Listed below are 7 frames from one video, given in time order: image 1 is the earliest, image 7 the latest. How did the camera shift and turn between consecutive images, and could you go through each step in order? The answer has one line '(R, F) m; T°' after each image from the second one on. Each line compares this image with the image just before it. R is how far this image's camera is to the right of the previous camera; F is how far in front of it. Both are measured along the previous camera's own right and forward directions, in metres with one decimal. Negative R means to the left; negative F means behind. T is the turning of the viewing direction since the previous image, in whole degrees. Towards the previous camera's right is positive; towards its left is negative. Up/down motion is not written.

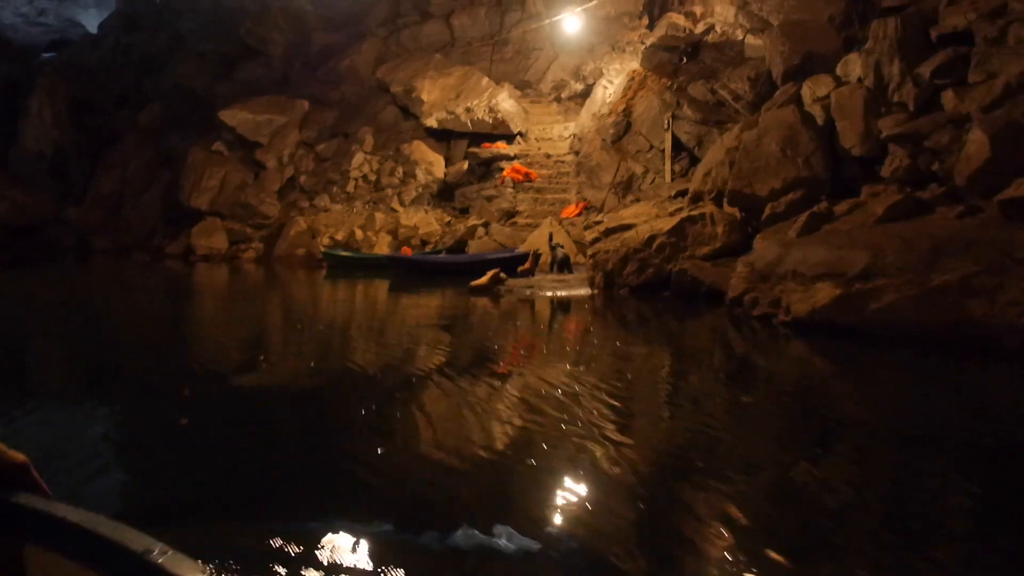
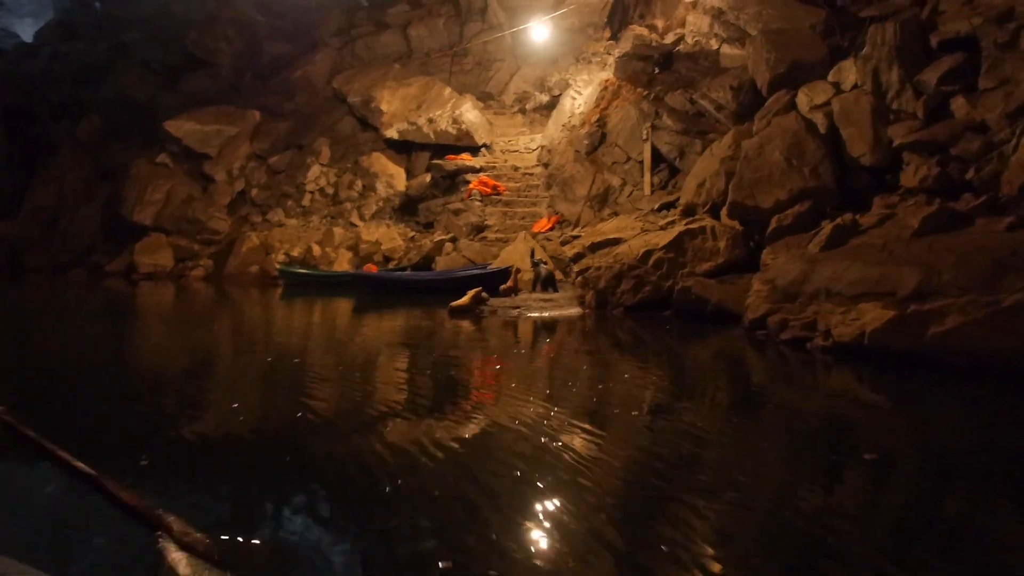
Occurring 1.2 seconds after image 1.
(-0.5, +1.0) m; +4°
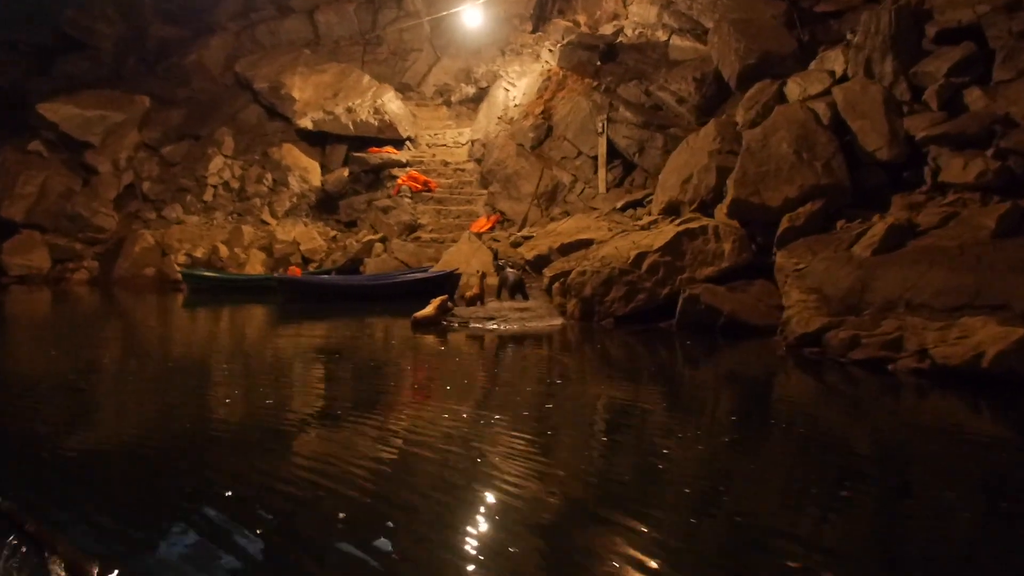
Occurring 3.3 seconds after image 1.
(-1.0, +1.7) m; +8°
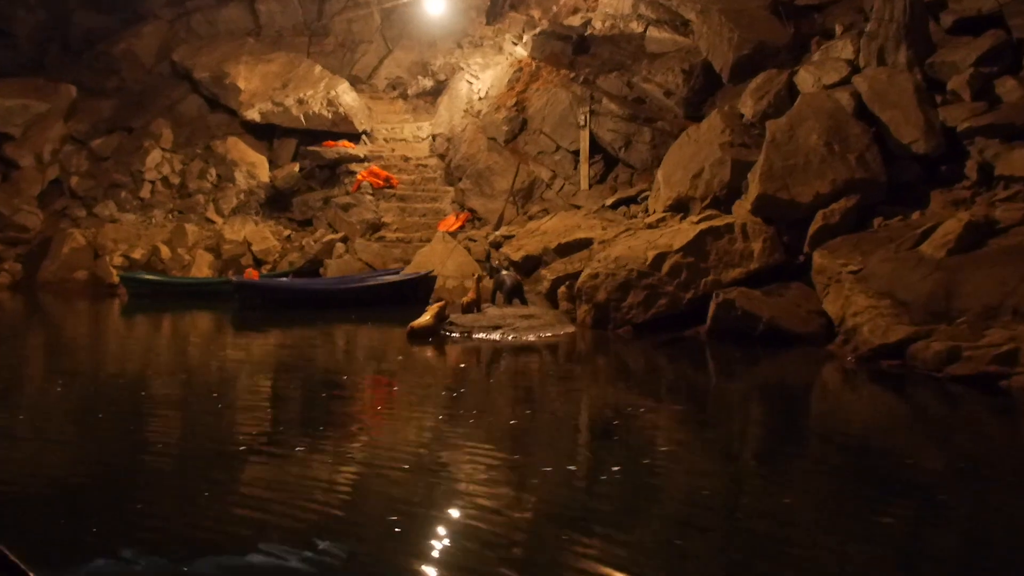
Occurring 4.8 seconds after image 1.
(-0.8, +1.1) m; +5°
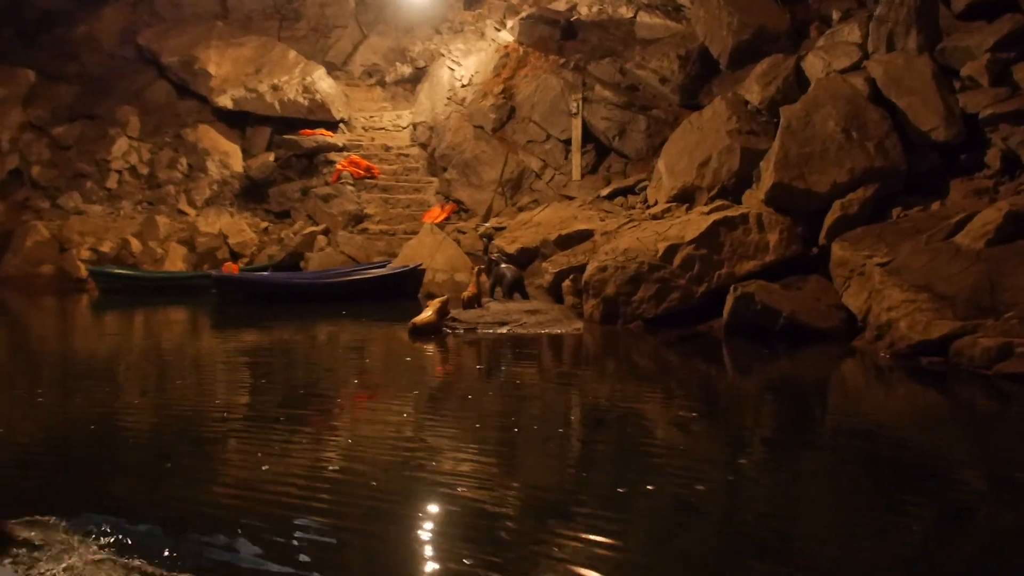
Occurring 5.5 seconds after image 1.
(-0.4, +0.5) m; +2°
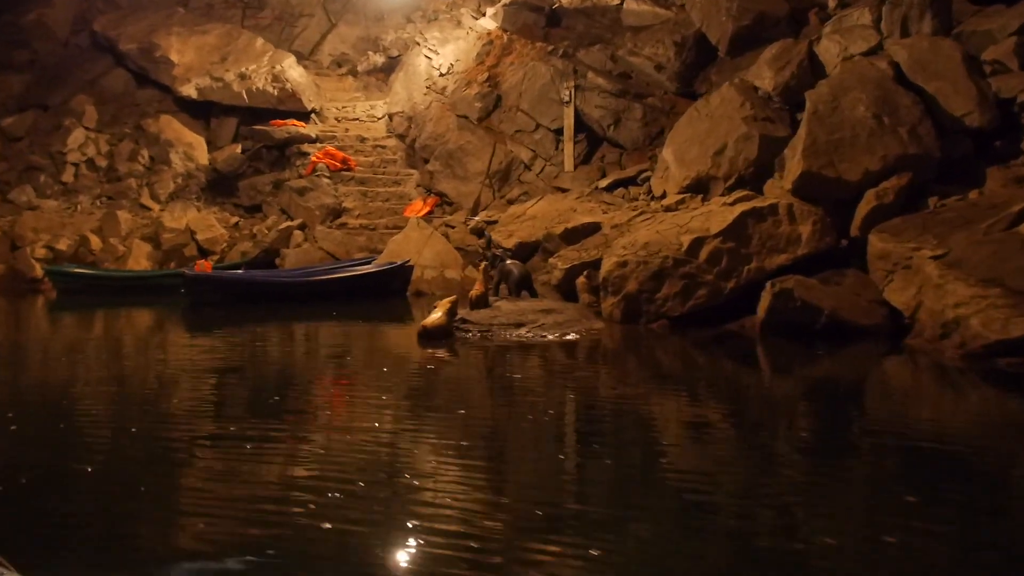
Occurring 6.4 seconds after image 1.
(-0.6, +0.7) m; +3°
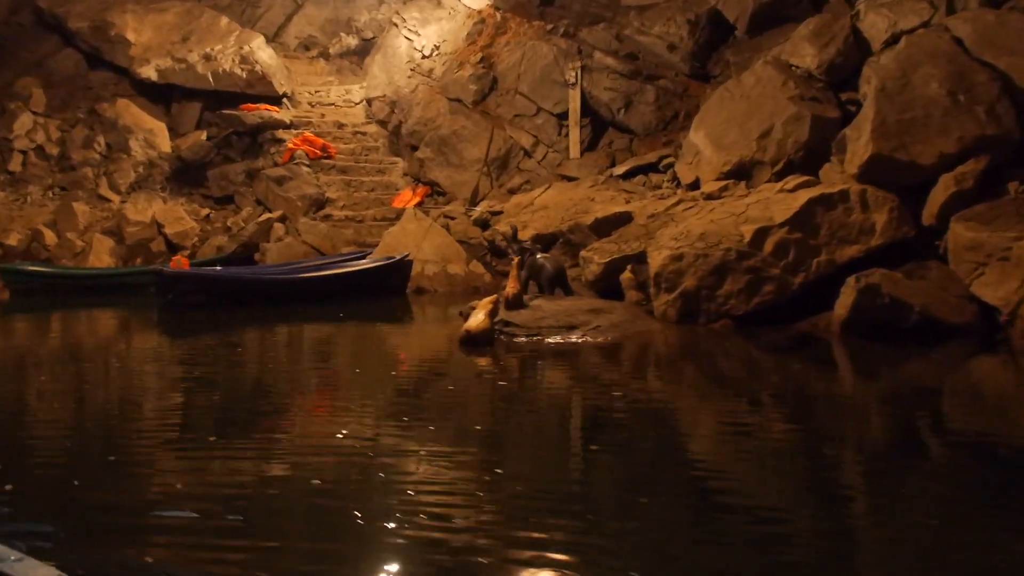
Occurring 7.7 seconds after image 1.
(-0.9, +1.0) m; +3°
